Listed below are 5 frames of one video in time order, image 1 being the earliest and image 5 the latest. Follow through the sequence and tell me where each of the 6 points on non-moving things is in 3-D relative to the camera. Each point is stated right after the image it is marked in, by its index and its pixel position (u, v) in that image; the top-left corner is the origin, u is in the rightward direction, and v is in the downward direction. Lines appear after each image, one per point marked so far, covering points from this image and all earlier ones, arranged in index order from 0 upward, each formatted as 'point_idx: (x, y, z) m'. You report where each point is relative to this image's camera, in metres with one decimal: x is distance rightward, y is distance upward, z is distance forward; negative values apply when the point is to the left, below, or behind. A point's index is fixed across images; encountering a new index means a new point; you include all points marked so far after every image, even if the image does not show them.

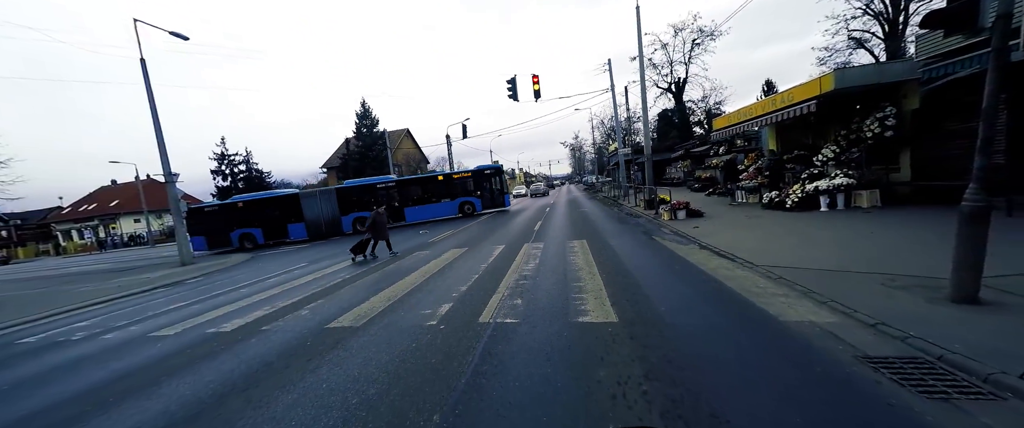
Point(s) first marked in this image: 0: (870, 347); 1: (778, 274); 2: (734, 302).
0: (+3.2, -1.2, +3.0) m
1: (+3.9, -0.9, +5.1) m
2: (+2.8, -1.1, +4.3) m
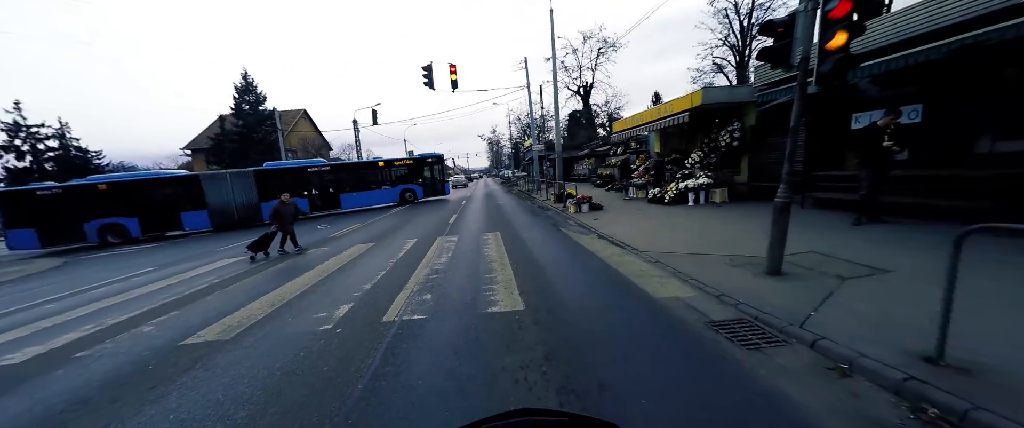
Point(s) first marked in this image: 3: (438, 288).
0: (+2.2, -1.1, +3.7) m
1: (+2.5, -0.8, +5.9) m
2: (+1.5, -1.0, +4.8) m
3: (-1.1, -1.1, +5.2) m
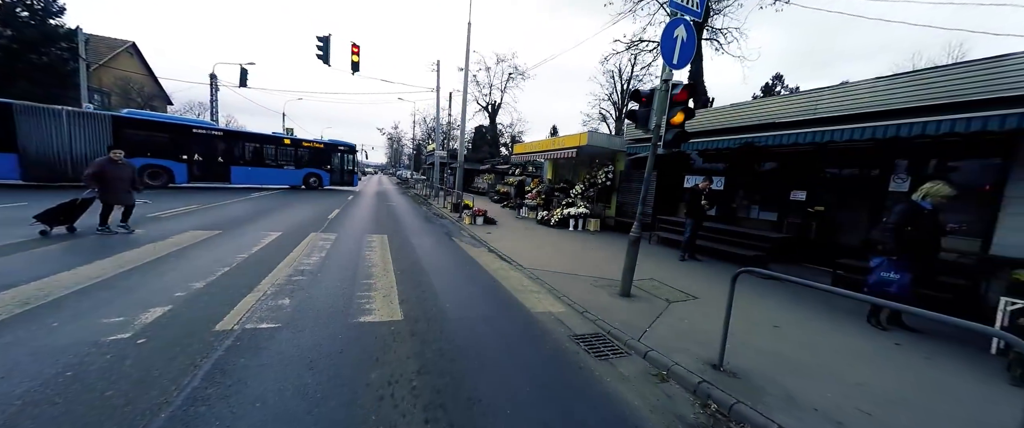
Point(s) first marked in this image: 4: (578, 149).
0: (+0.9, -1.4, +4.1) m
1: (+0.5, -1.1, +6.2) m
2: (-0.1, -1.2, +4.9) m
3: (-2.8, -1.0, +4.5) m
4: (+2.4, +2.5, +12.5) m
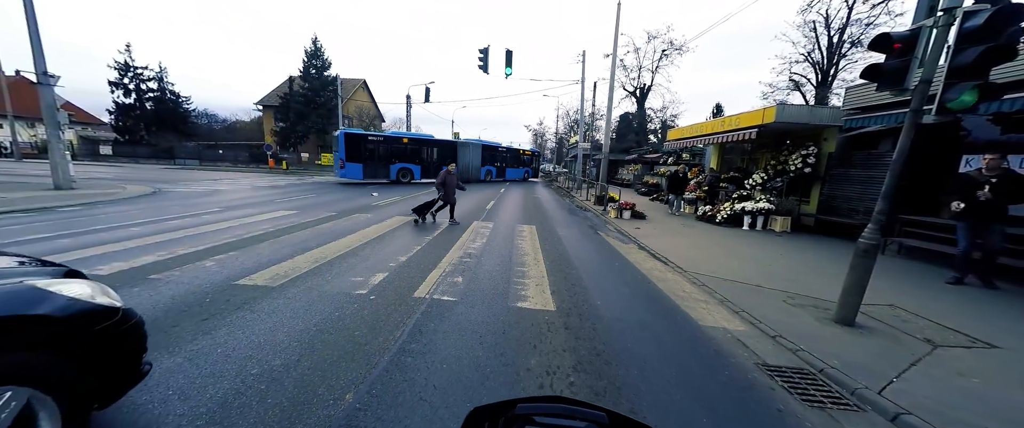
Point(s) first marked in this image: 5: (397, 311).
0: (+2.5, -1.4, +3.4) m
1: (+3.0, -1.1, +5.5) m
2: (+2.0, -1.2, +4.5) m
3: (-0.6, -0.9, +5.2) m
4: (+7.4, +2.6, +10.3) m
5: (-1.3, -1.1, +3.7) m
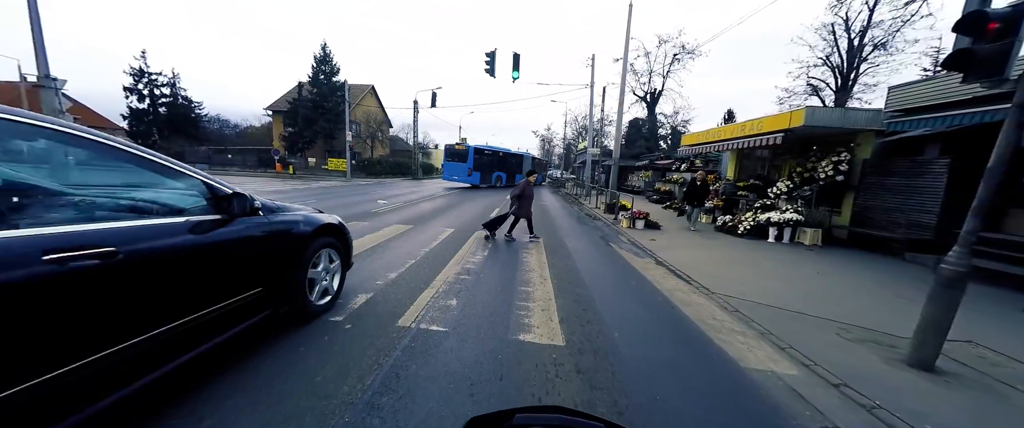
0: (+2.5, -1.5, +2.7) m
1: (+3.1, -1.3, +4.8) m
2: (+2.0, -1.3, +3.8) m
3: (-0.6, -1.1, +4.6) m
4: (+7.6, +2.3, +9.5) m
5: (-1.3, -1.2, +3.1) m
